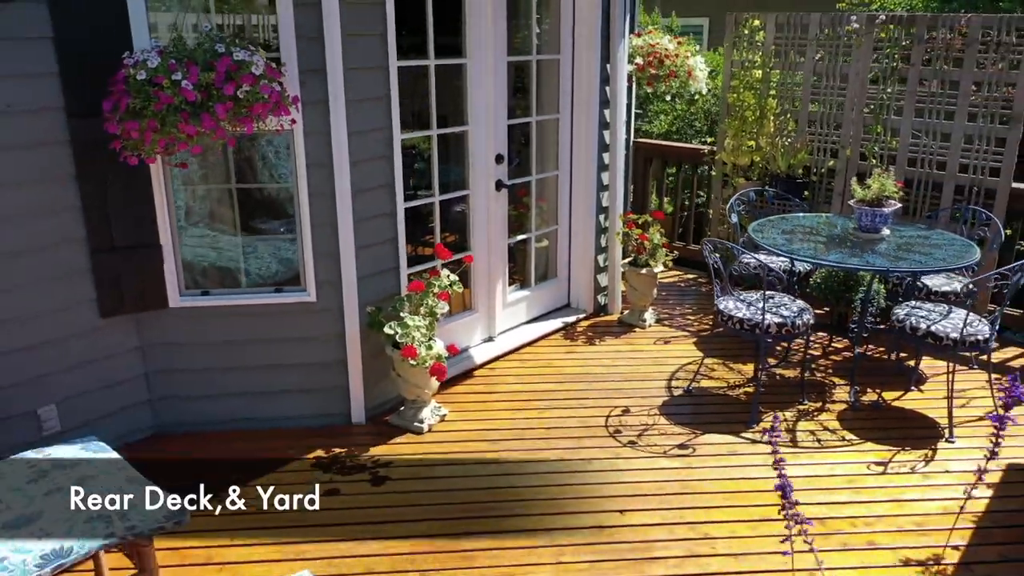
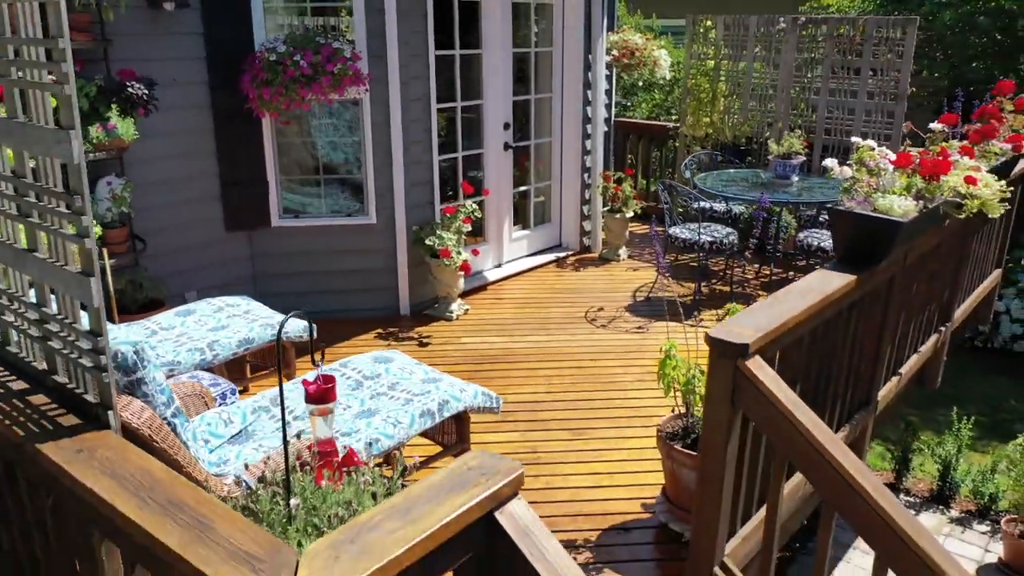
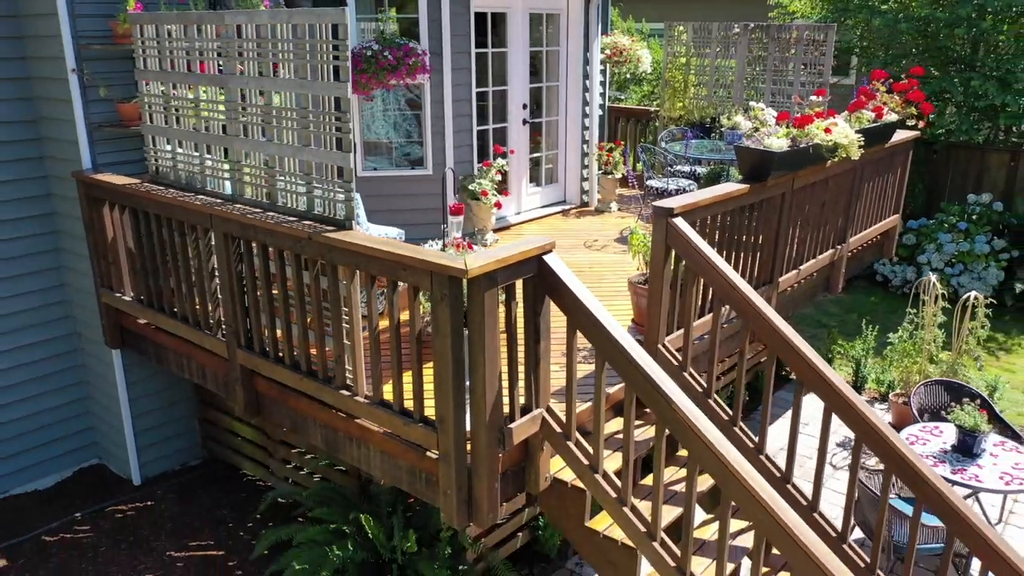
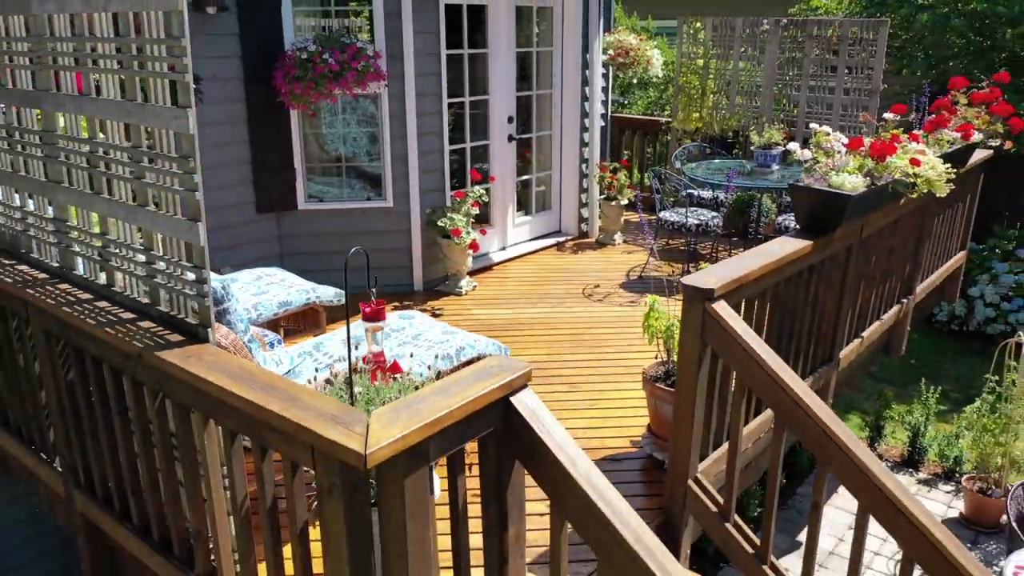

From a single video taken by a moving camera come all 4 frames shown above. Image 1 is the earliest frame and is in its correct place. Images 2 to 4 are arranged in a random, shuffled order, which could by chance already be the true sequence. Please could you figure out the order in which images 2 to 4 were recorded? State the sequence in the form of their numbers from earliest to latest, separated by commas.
2, 4, 3
